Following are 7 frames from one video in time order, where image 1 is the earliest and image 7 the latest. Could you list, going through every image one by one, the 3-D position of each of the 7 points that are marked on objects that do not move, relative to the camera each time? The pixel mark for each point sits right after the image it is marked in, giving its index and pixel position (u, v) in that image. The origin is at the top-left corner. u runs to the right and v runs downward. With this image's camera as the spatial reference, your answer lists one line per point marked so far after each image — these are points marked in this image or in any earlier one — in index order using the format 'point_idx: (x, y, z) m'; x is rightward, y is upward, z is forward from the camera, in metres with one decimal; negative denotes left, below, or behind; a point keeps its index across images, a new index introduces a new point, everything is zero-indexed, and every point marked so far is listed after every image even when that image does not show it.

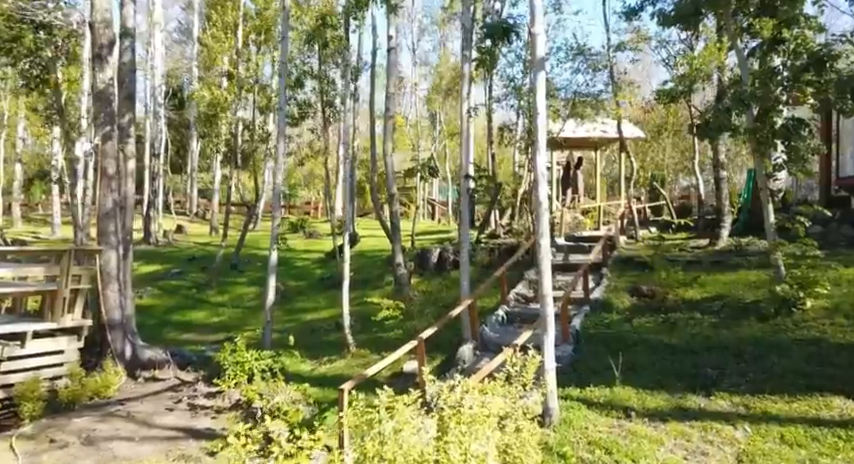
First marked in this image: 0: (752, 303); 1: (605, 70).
0: (+4.7, -1.0, +10.5) m
1: (+3.7, +3.4, +15.2) m
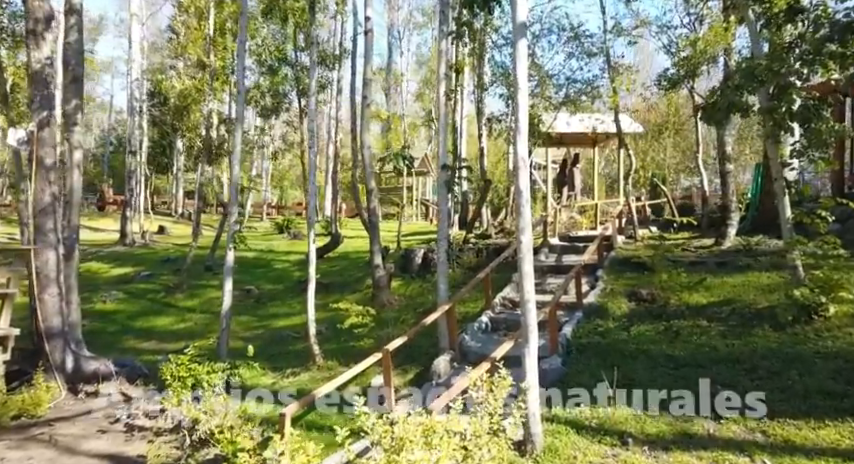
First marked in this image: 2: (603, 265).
0: (+4.3, -1.0, +9.3) m
1: (+3.3, +3.4, +14.0) m
2: (+3.0, -0.6, +12.6) m
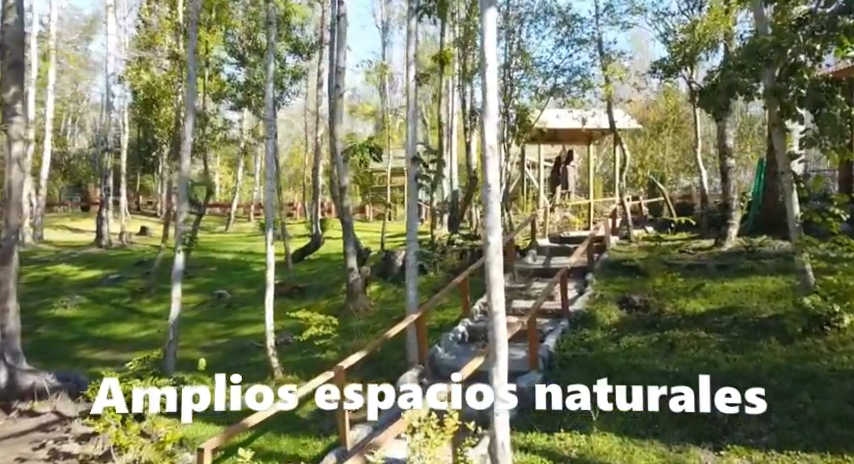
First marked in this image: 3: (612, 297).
0: (+3.9, -1.0, +8.3) m
1: (+3.0, +3.4, +13.1) m
2: (+2.6, -0.6, +11.6) m
3: (+2.6, -0.9, +10.1) m
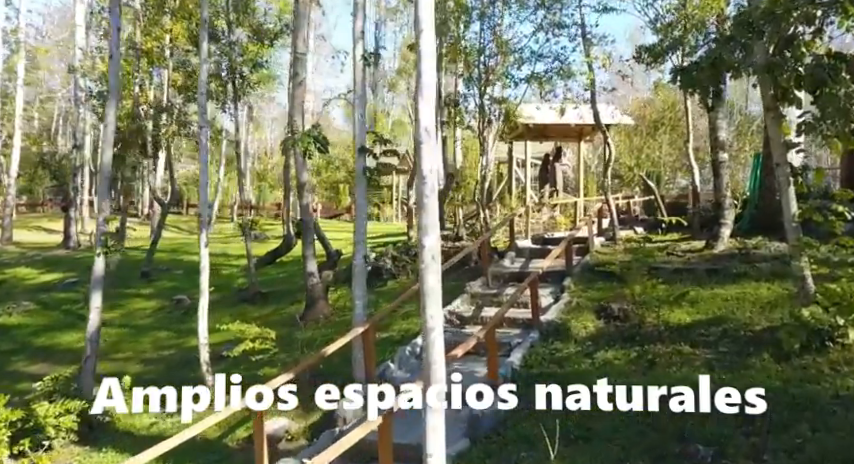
0: (+3.4, -1.0, +7.3) m
1: (+2.4, +3.4, +12.0) m
2: (+2.1, -0.6, +10.6) m
3: (+2.0, -0.9, +9.0) m
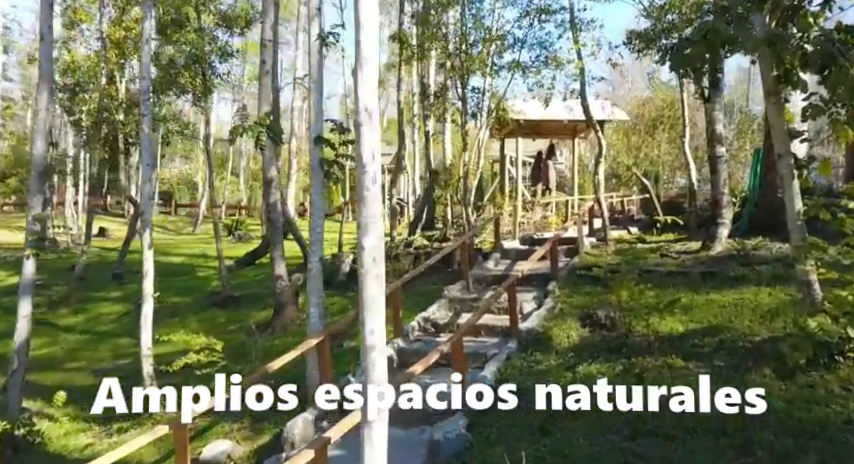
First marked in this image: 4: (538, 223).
0: (+3.0, -1.0, +6.5) m
1: (+2.1, +3.4, +11.3) m
2: (+1.7, -0.6, +9.8) m
3: (+1.7, -0.9, +8.3) m
4: (+2.6, +0.2, +17.5) m
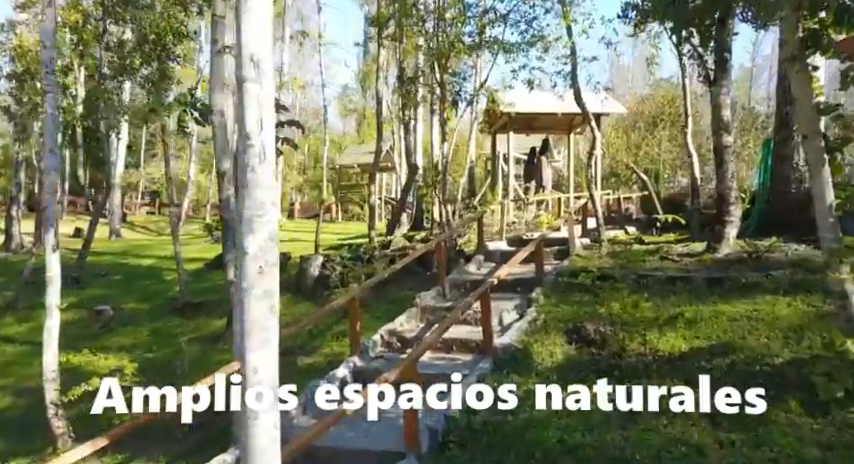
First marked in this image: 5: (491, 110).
0: (+2.6, -1.0, +5.3) m
1: (+1.7, +3.4, +10.1) m
2: (+1.4, -0.6, +8.6) m
3: (+1.3, -0.9, +7.1) m
4: (+2.3, +0.2, +16.3) m
5: (+1.5, +2.9, +17.3) m
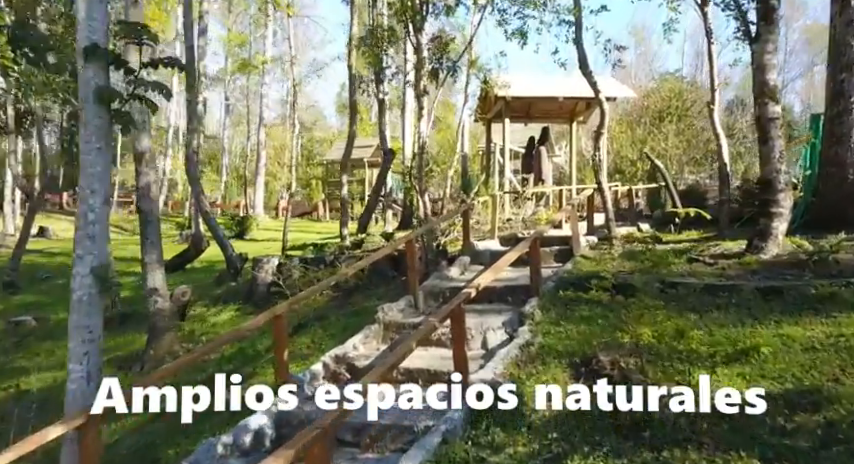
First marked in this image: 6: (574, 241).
0: (+2.3, -0.9, +3.4) m
1: (+1.3, +3.4, +8.1) m
2: (+1.0, -0.5, +6.7) m
3: (+1.0, -0.8, +5.1) m
4: (+1.9, +0.3, +14.3) m
5: (+1.2, +2.9, +15.4) m
6: (+1.7, -0.1, +8.4) m
